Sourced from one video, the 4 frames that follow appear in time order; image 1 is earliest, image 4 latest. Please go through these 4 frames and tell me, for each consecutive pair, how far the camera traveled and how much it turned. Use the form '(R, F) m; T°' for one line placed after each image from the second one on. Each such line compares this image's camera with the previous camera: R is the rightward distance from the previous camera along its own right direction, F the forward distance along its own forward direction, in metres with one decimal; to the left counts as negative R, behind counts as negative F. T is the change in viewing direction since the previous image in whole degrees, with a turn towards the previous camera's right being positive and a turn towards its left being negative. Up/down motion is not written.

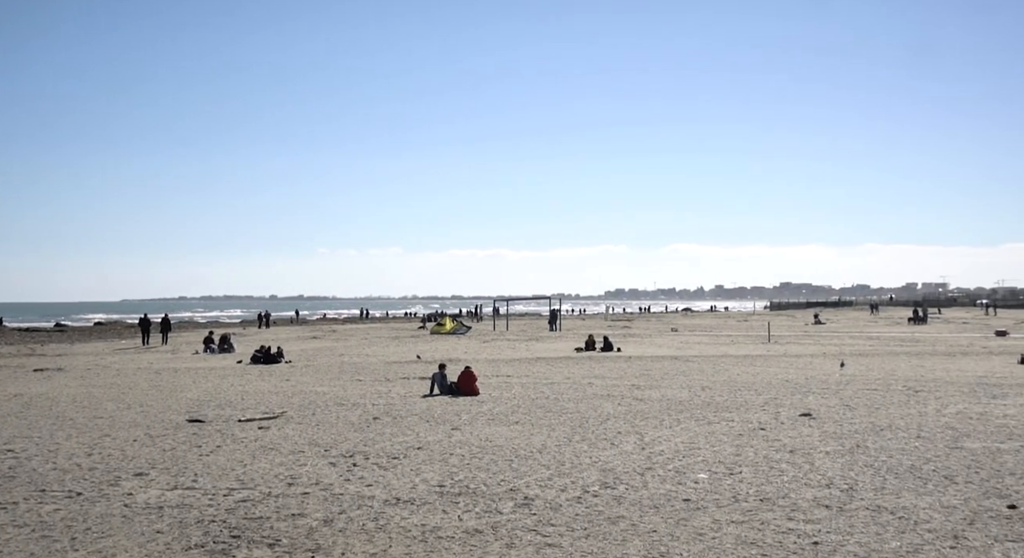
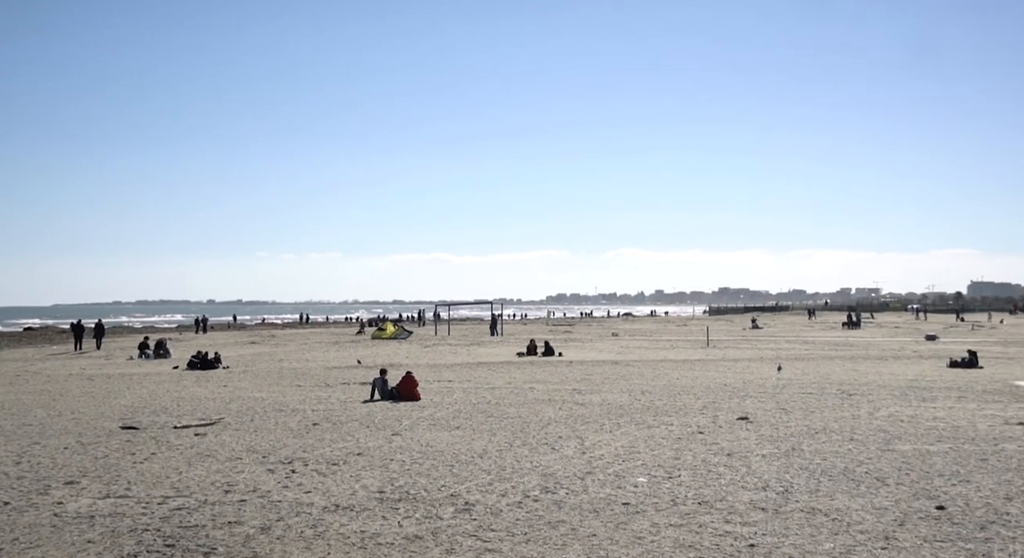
(+0.3, 0.0) m; +3°
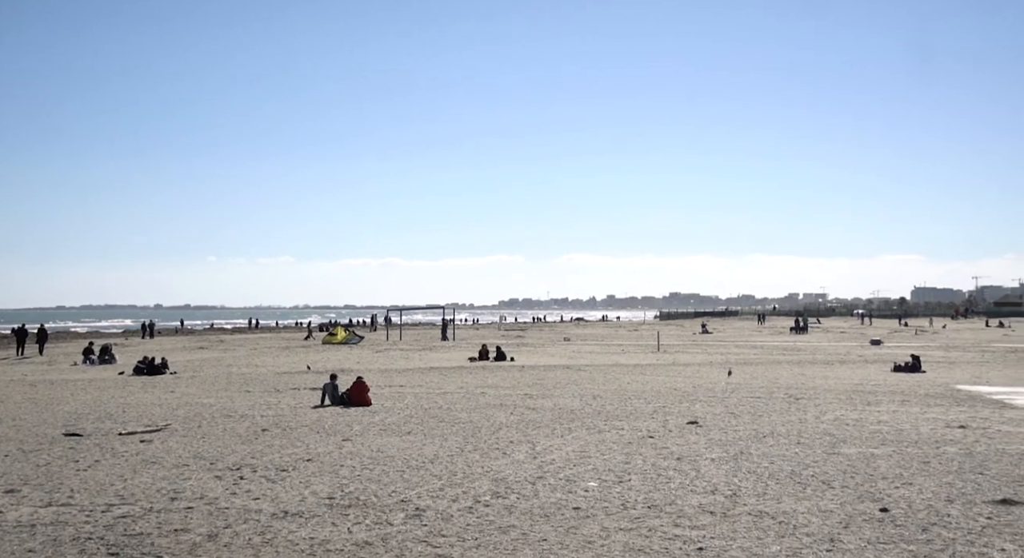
(+0.3, 0.0) m; +2°
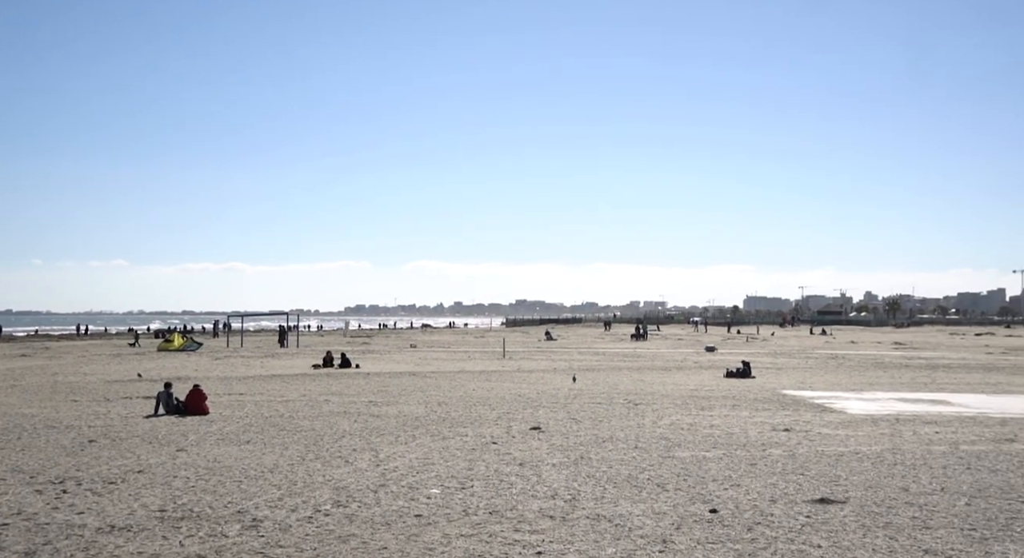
(+0.9, -0.1) m; +7°
